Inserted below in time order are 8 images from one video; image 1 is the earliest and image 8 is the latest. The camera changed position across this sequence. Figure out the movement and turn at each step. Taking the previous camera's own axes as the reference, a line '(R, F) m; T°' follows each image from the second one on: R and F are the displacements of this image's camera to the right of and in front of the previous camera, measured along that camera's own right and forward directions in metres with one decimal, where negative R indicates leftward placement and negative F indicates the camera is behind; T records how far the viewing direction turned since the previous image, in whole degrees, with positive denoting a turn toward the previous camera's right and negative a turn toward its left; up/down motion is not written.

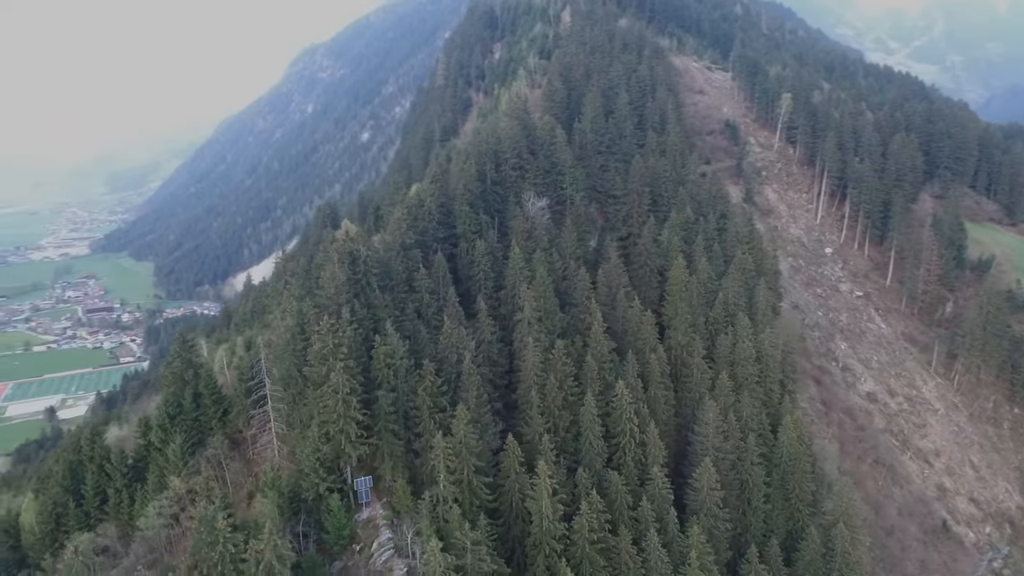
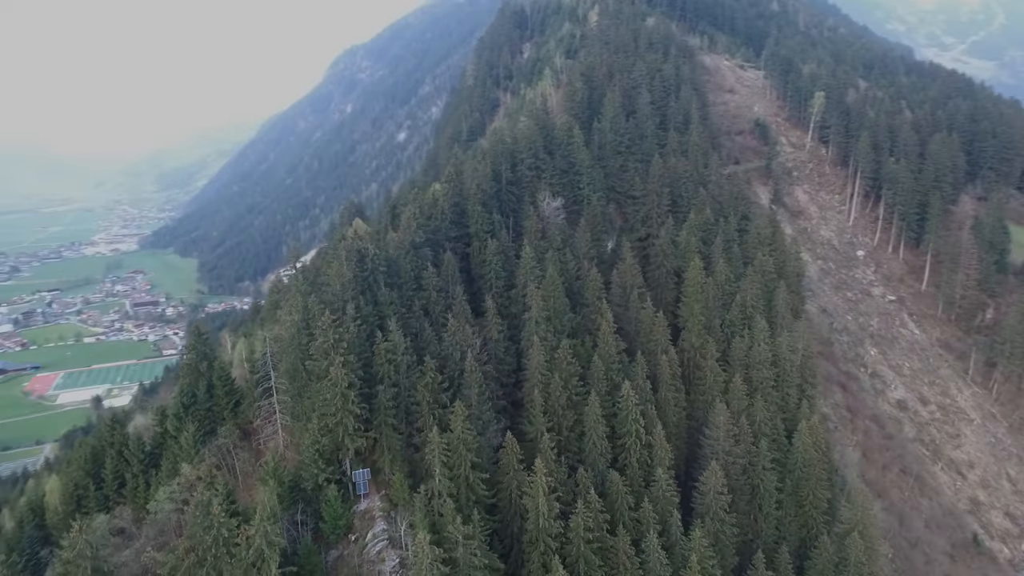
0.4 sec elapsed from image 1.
(+2.3, -0.4) m; -3°
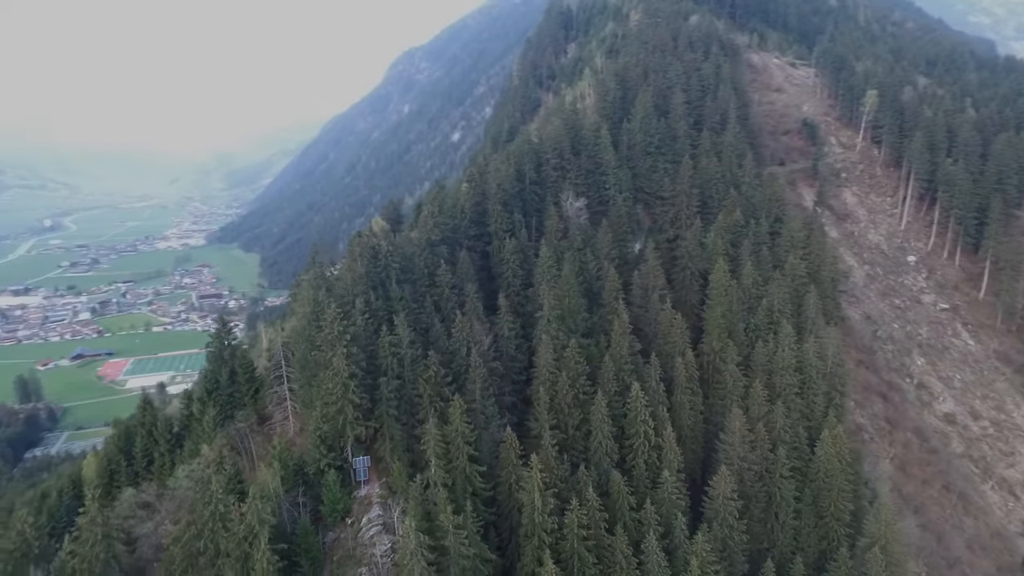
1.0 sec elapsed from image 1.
(+3.4, -0.6) m; -5°
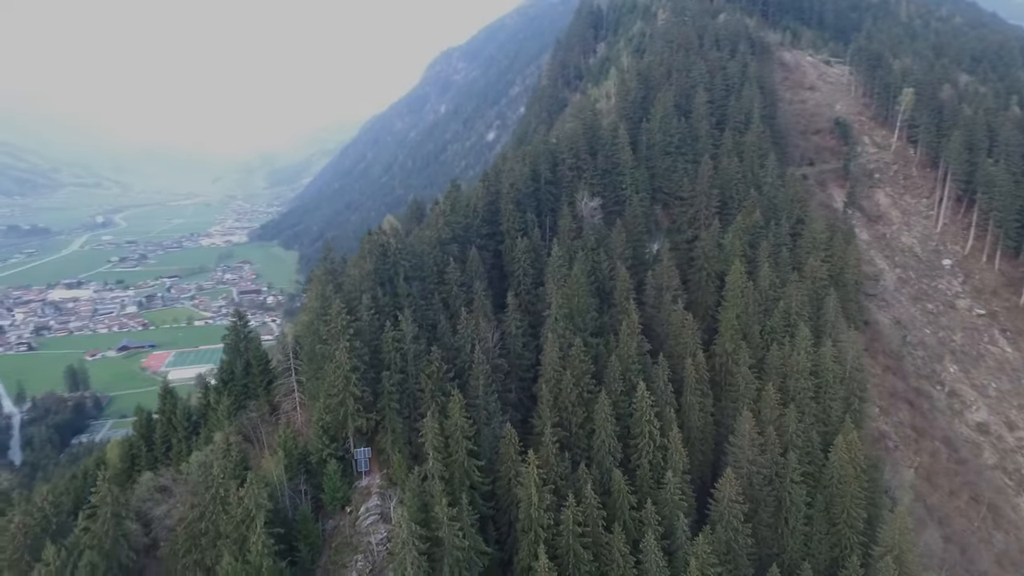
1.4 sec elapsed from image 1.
(+2.3, -0.5) m; -3°
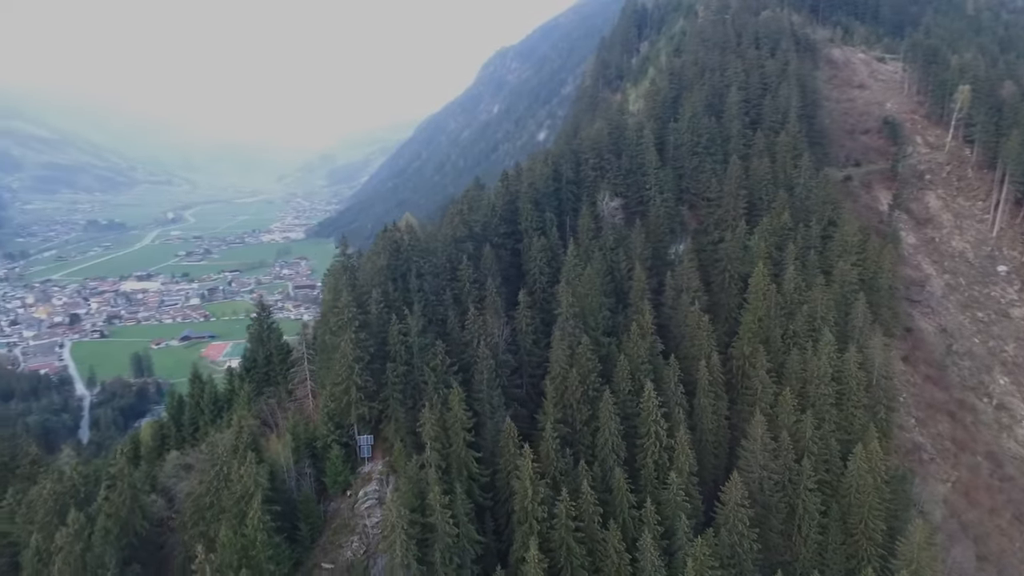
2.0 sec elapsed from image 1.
(+3.5, -0.8) m; -5°
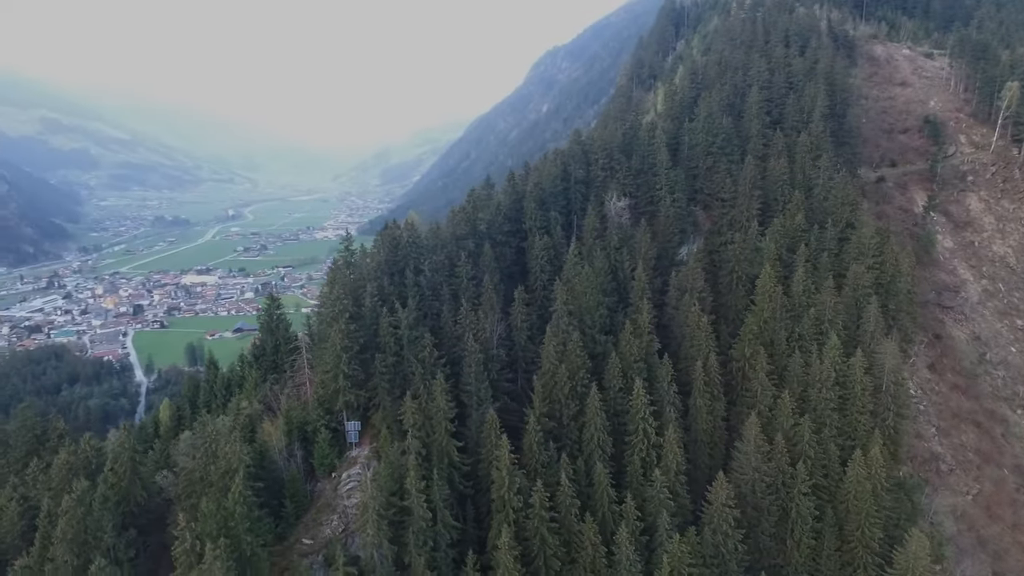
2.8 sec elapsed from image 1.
(+4.7, -1.2) m; -5°
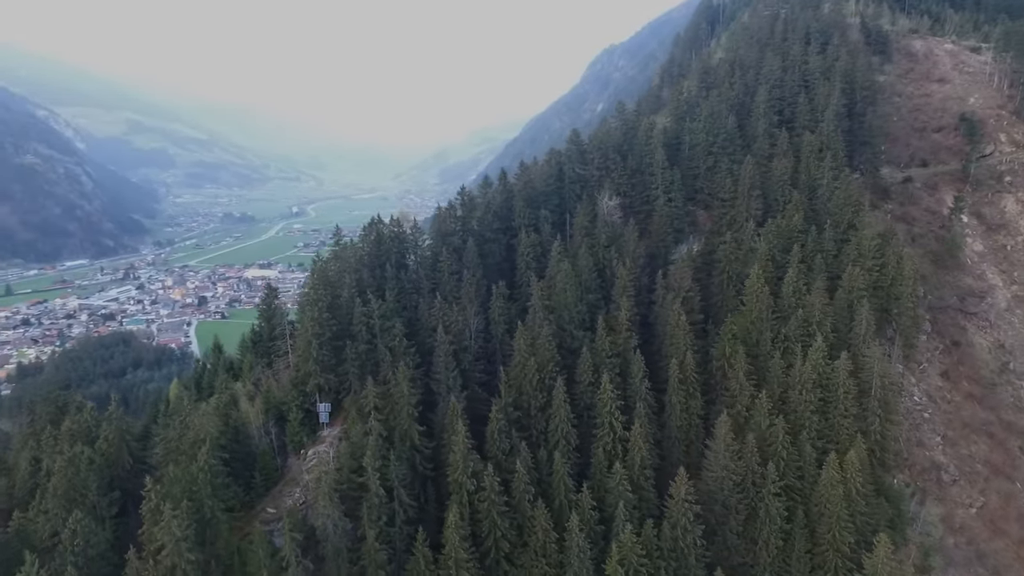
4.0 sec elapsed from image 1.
(+7.1, -1.8) m; -5°
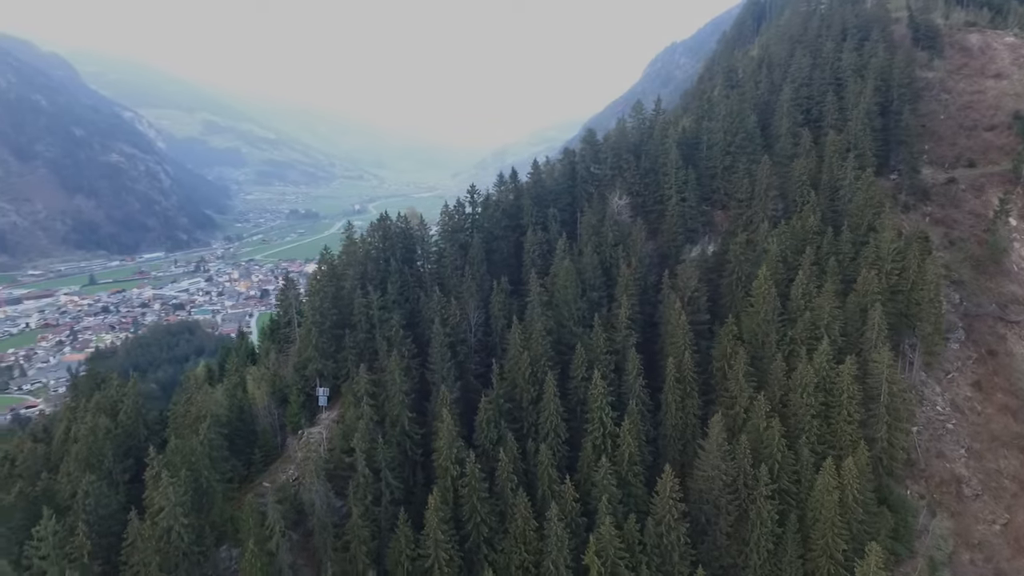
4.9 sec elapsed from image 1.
(+5.3, -1.4) m; -5°
